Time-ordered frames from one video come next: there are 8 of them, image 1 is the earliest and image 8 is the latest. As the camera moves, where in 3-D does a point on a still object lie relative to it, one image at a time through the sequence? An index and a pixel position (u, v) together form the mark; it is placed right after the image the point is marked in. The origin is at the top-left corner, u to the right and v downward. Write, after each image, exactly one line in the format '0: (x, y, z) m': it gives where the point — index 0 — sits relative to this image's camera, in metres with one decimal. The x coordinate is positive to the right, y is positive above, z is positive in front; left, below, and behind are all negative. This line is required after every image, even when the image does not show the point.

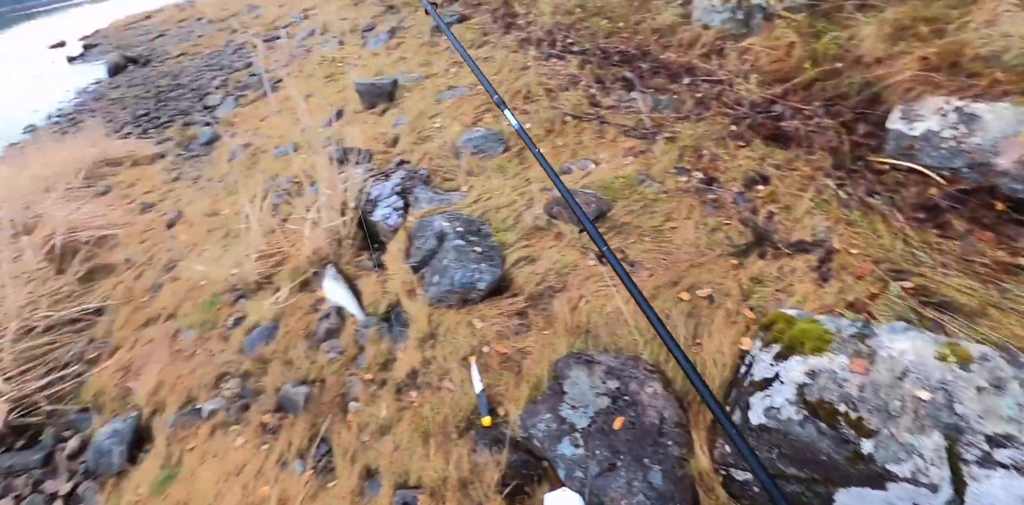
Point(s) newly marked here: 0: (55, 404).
0: (-2.5, -0.8, +3.1) m
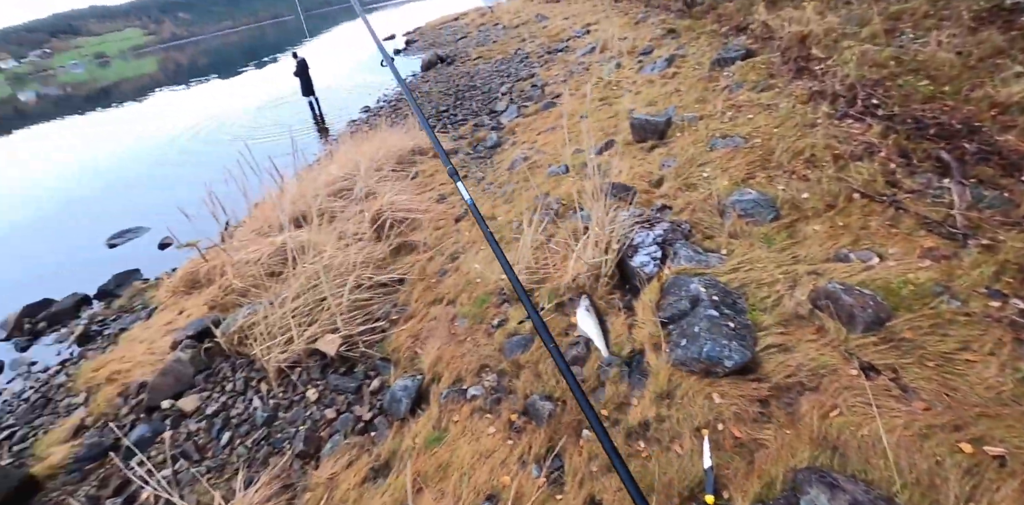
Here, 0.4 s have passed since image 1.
0: (-1.0, -0.7, +4.0) m
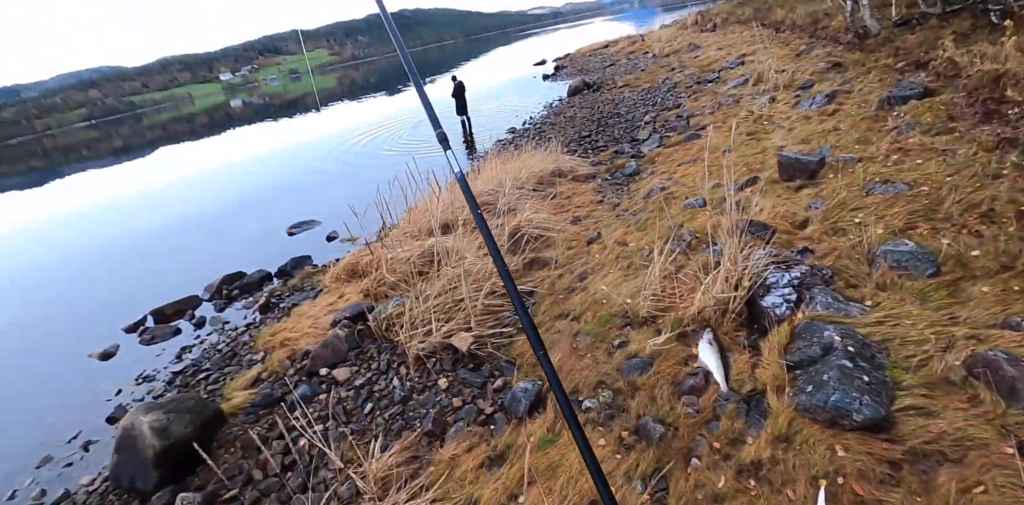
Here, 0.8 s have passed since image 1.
0: (-0.1, -0.8, +4.4) m
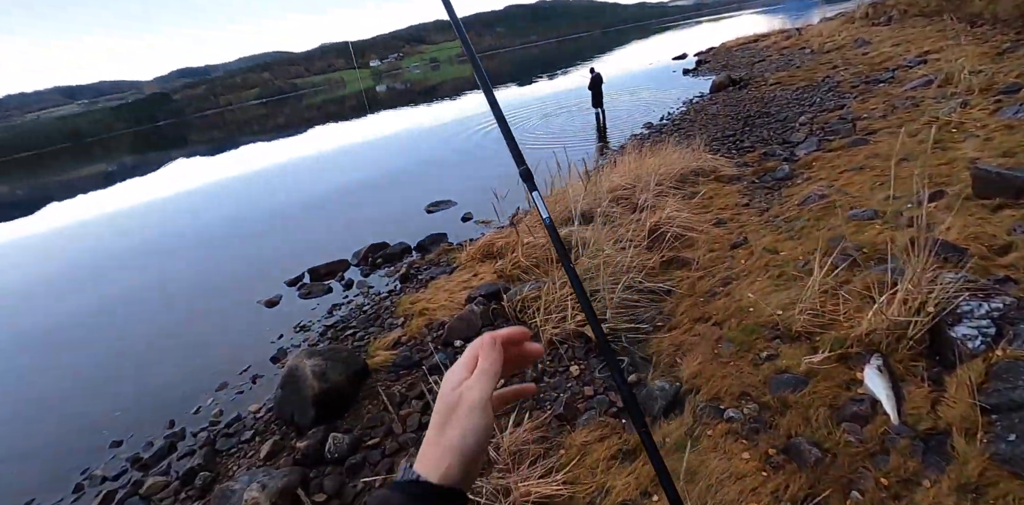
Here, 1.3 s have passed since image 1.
0: (+0.9, -0.7, +4.3) m
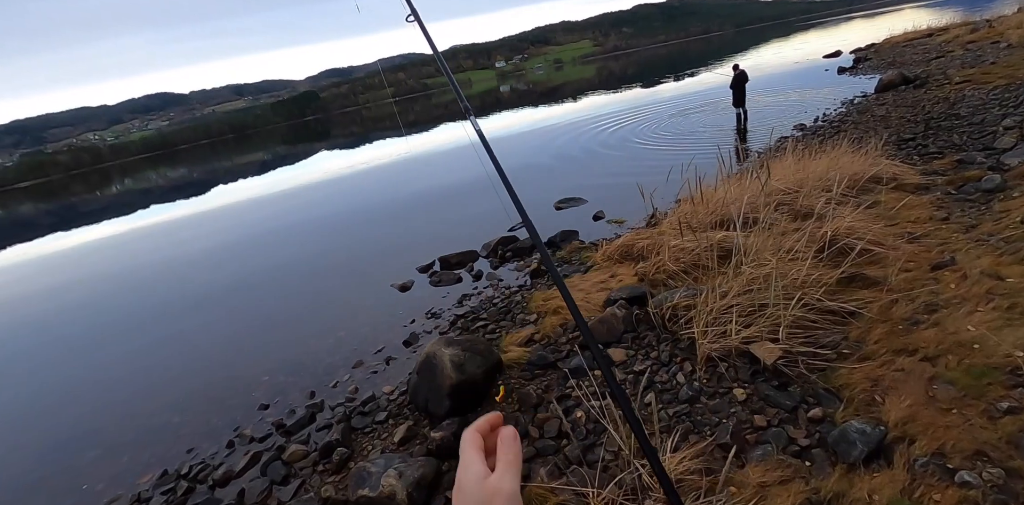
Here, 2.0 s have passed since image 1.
0: (+2.0, -0.8, +3.7) m
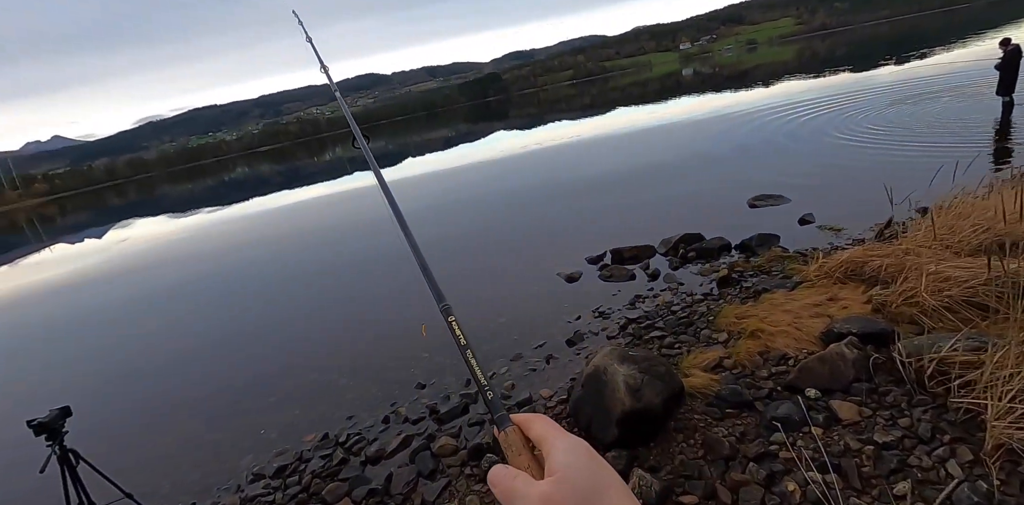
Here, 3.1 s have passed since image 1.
0: (+2.9, -1.1, +2.3) m
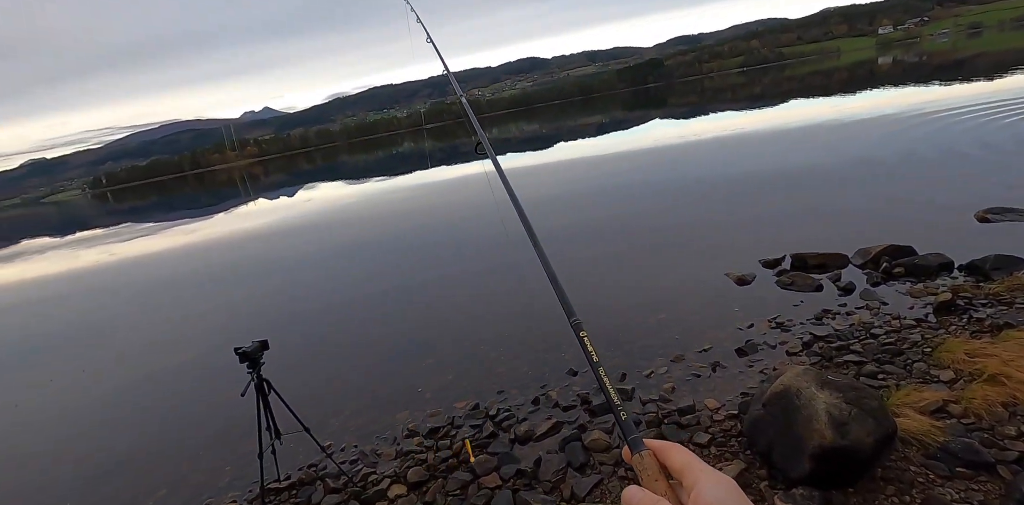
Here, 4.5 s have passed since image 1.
0: (+3.4, -1.4, +1.2) m
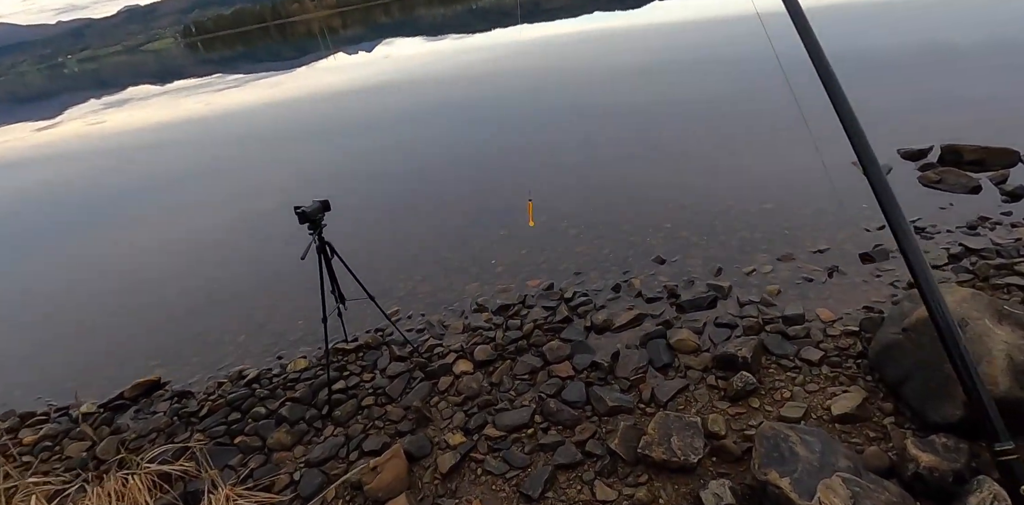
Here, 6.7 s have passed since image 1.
0: (+3.5, -1.5, +0.4) m
